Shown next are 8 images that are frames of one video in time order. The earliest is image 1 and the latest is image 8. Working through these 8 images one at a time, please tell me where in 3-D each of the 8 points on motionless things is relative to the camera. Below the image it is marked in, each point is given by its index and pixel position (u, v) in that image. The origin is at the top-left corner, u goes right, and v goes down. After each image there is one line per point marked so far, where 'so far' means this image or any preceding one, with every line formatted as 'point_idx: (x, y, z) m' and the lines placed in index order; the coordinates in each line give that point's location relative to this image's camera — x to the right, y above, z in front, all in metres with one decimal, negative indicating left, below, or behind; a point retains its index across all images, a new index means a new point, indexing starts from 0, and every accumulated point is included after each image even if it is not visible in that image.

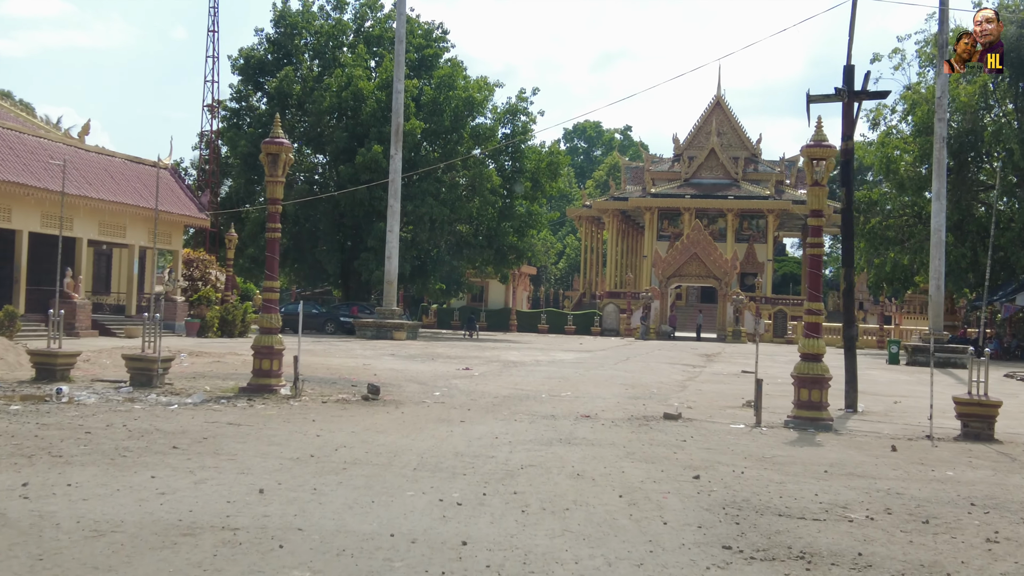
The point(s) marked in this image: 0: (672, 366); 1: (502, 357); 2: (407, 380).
0: (+2.7, -1.3, +18.8) m
1: (-0.2, -1.2, +19.9) m
2: (-1.2, -1.1, +13.2) m
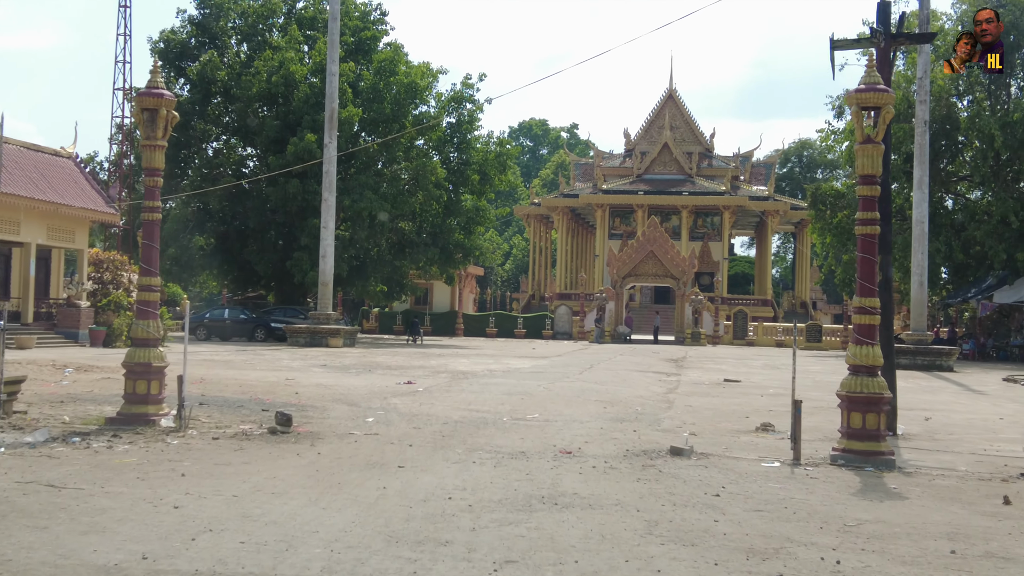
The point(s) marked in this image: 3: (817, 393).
0: (+1.9, -1.3, +16.5) m
1: (-1.0, -1.2, +17.4) m
2: (-1.7, -1.1, +10.7) m
3: (+3.9, -1.3, +14.4) m
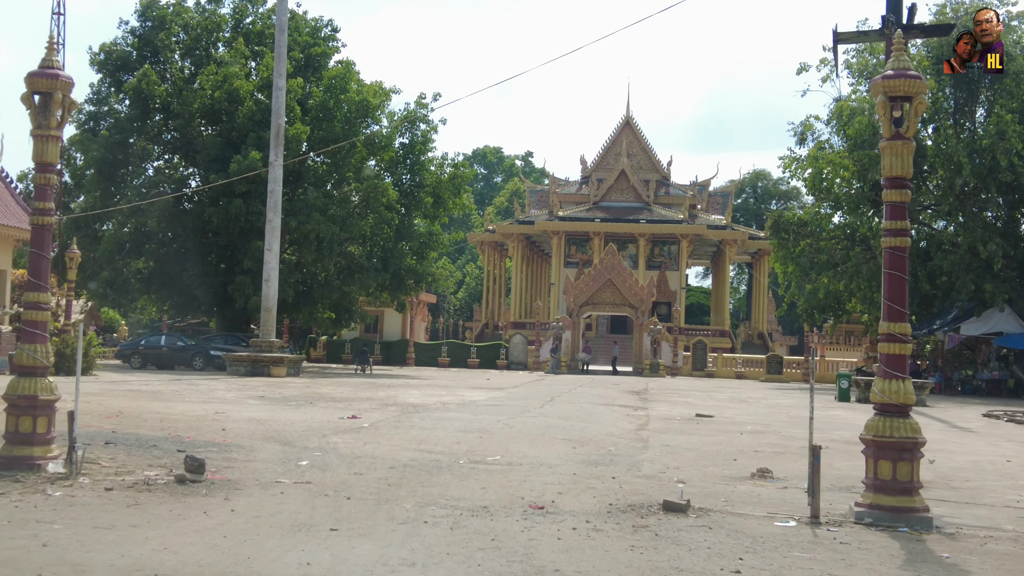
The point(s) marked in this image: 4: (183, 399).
0: (+1.3, -1.6, +15.3) m
1: (-1.6, -1.6, +16.1) m
2: (-2.0, -1.2, +9.4) m
3: (+3.4, -1.7, +13.3) m
4: (-4.3, -1.5, +14.9) m
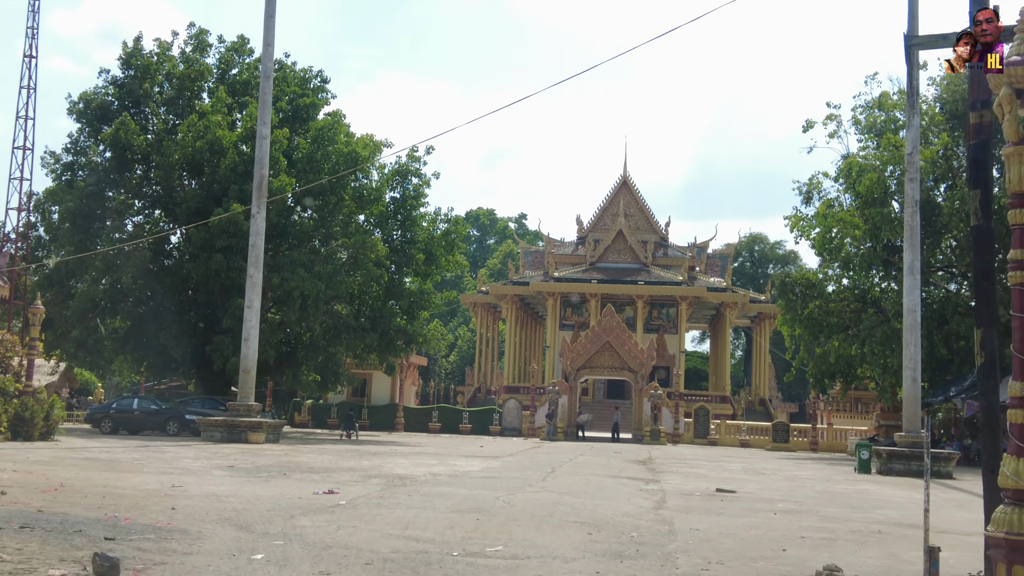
0: (+1.3, -2.3, +13.7) m
1: (-1.6, -2.3, +14.5) m
2: (-2.0, -1.6, +7.8) m
3: (+3.3, -2.3, +11.8) m
4: (-4.3, -2.1, +13.3) m
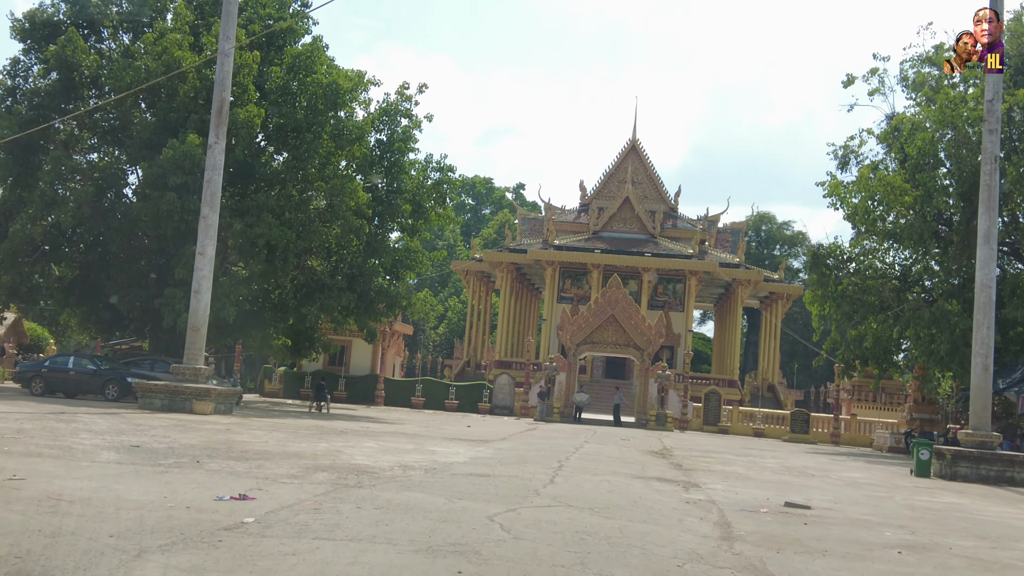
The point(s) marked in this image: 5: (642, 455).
0: (+1.3, -1.8, +10.4) m
1: (-1.7, -1.6, +11.1) m
2: (-2.0, -1.1, +4.4) m
3: (+3.3, -1.8, +8.4) m
4: (-4.3, -1.4, +9.9) m
5: (+1.8, -2.3, +15.9) m
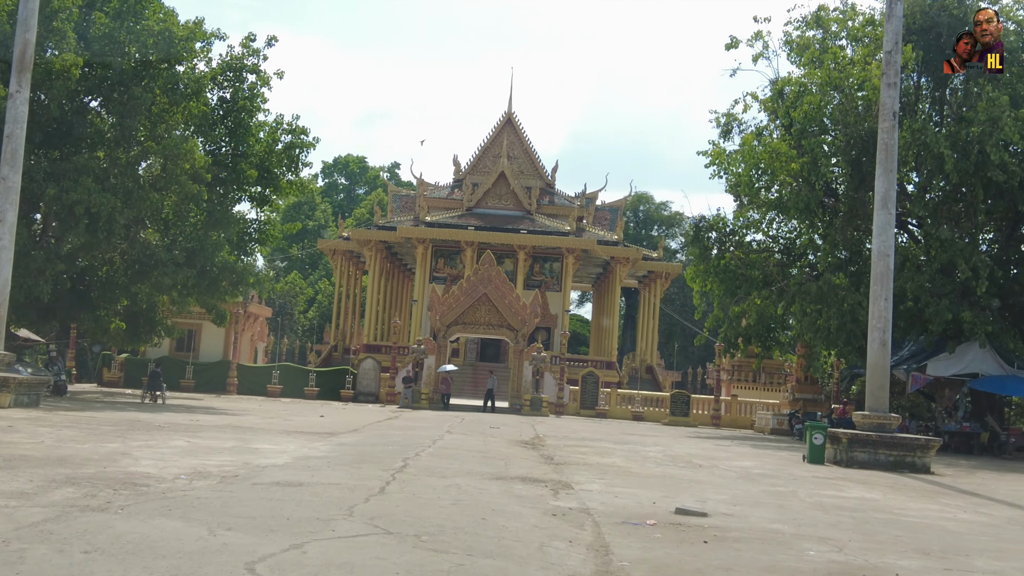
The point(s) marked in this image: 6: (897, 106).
0: (0.0, -1.5, +8.3) m
1: (-3.0, -1.3, +8.7) m
2: (-2.6, -0.8, +2.0) m
3: (+2.2, -1.5, +6.6) m
4: (-5.5, -1.1, +7.2) m
5: (0.0, -1.9, +13.9) m
6: (+5.6, +2.7, +16.6) m
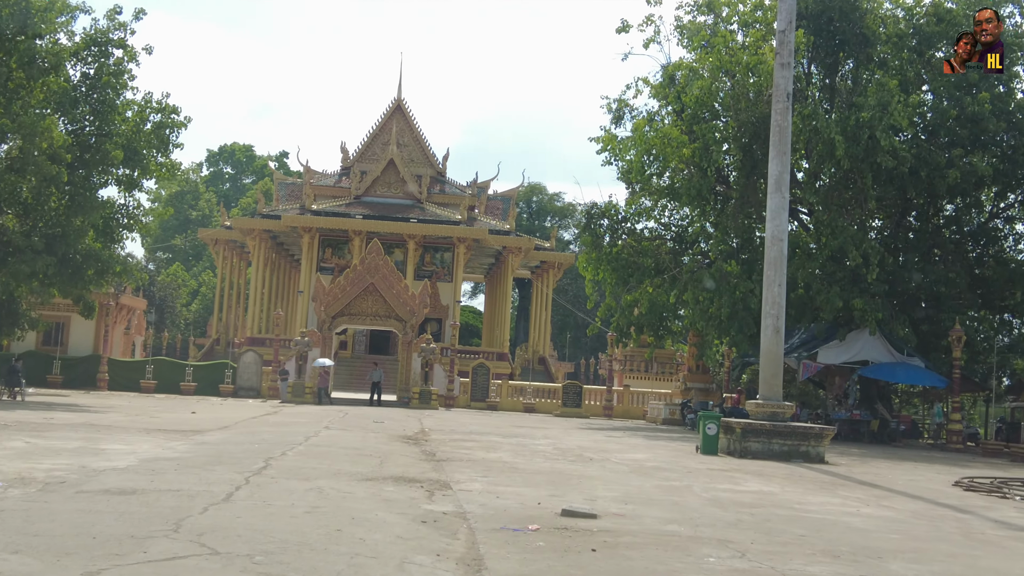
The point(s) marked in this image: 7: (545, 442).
0: (-0.9, -1.3, +7.4) m
1: (-3.9, -1.2, +7.6) m
2: (-2.9, -0.7, +1.0) m
3: (+1.5, -1.4, +5.9) m
4: (-6.3, -1.0, +5.8) m
5: (-1.4, -1.8, +13.0) m
6: (+4.0, +2.9, +16.2) m
7: (+0.4, -2.1, +15.5) m
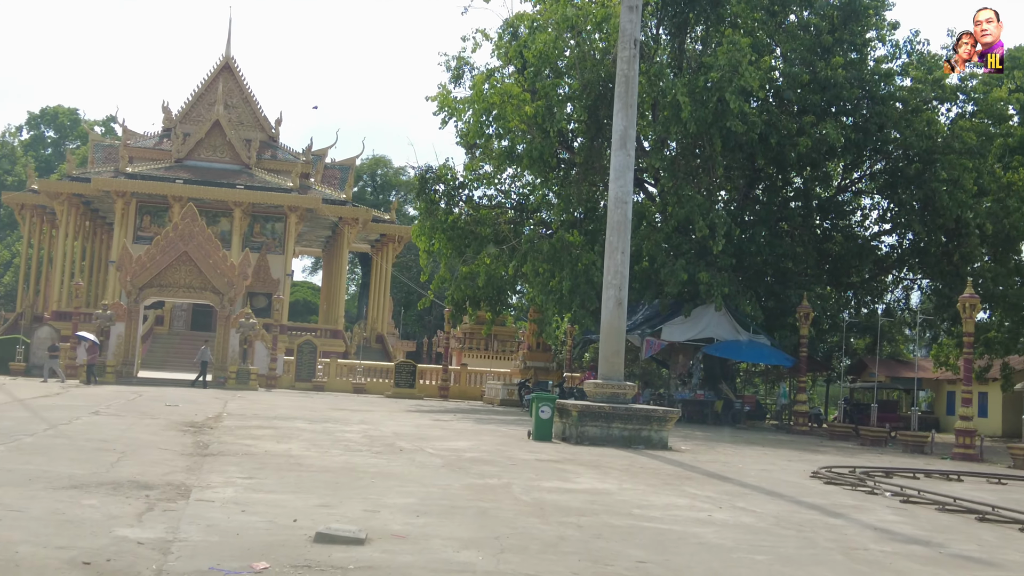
0: (-2.1, -1.0, +5.4) m
1: (-5.1, -0.9, +5.1) m
2: (-3.2, -0.5, -1.3) m
3: (+0.5, -1.2, +4.2) m
4: (-7.2, -0.6, +3.1) m
5: (-3.3, -1.4, +10.8) m
6: (+1.6, +3.3, +14.6) m
7: (-1.9, -1.7, +13.6) m
